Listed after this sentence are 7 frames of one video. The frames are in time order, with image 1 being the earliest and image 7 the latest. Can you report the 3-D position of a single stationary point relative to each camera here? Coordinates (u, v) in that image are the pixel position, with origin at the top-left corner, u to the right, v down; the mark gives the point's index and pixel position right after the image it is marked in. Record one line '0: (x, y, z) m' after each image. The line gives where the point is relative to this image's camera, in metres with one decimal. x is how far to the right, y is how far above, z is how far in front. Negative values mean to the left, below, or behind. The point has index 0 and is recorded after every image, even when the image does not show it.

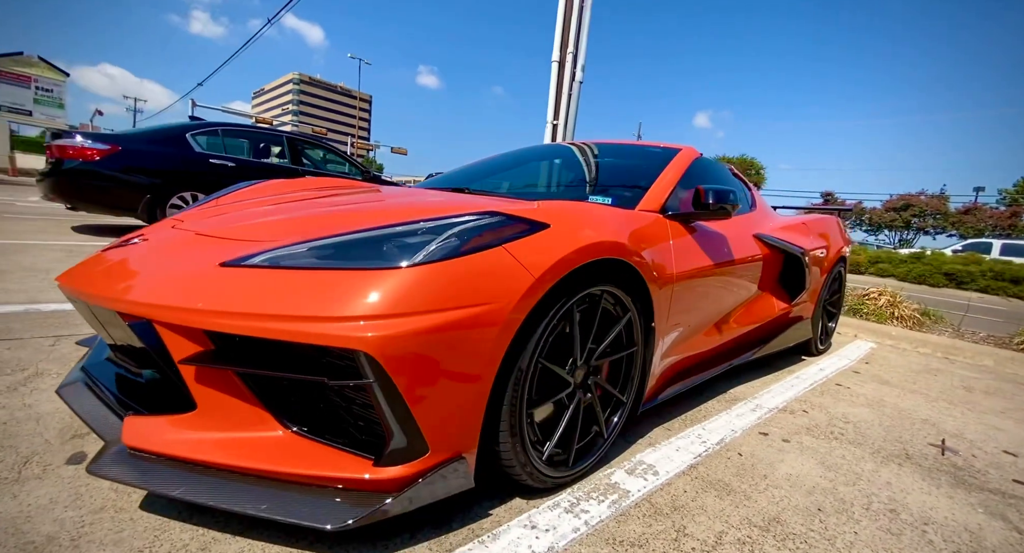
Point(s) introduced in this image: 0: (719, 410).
0: (+1.0, -0.6, +2.3) m
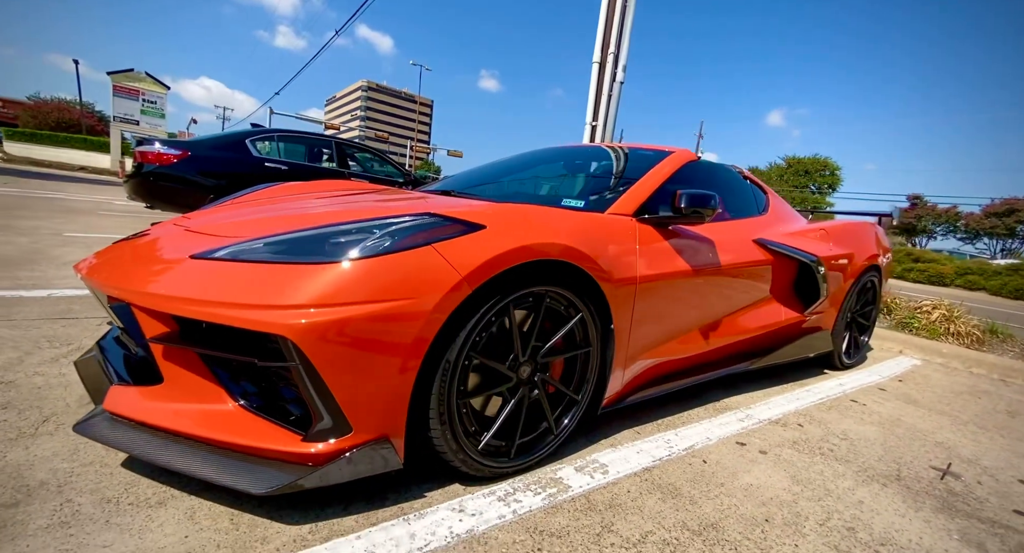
0: (+0.9, -0.6, +2.2) m
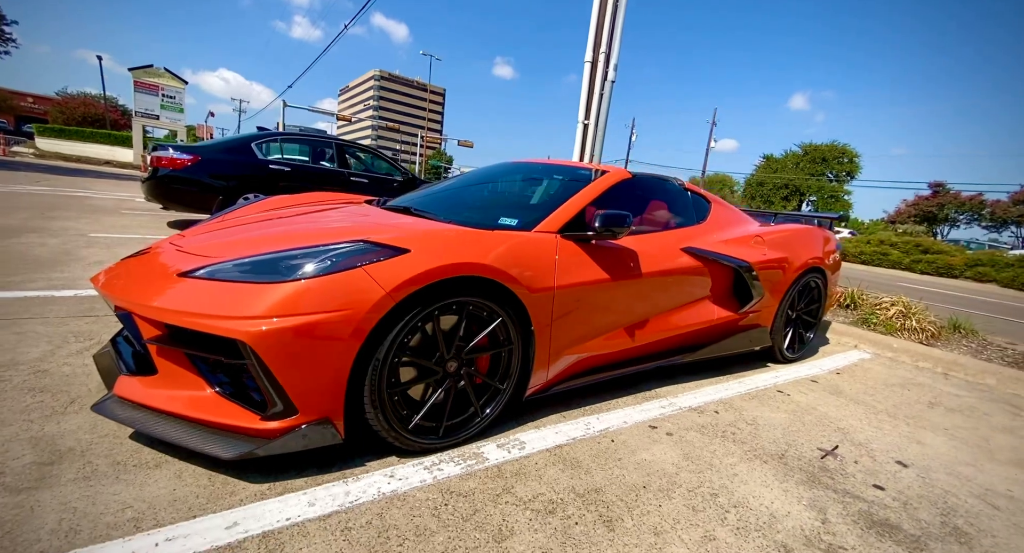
0: (+0.6, -0.7, +2.6) m
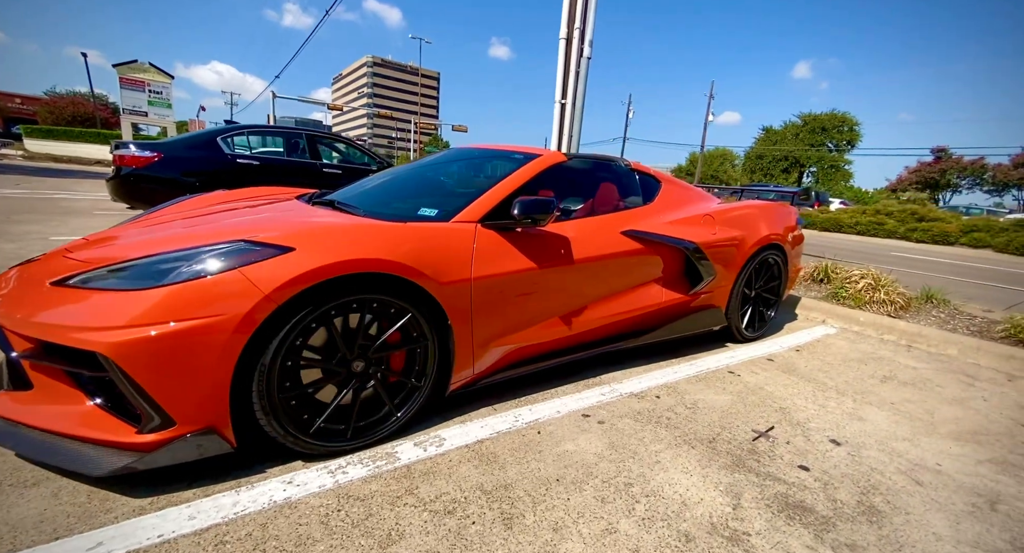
0: (+0.3, -0.6, +2.5) m
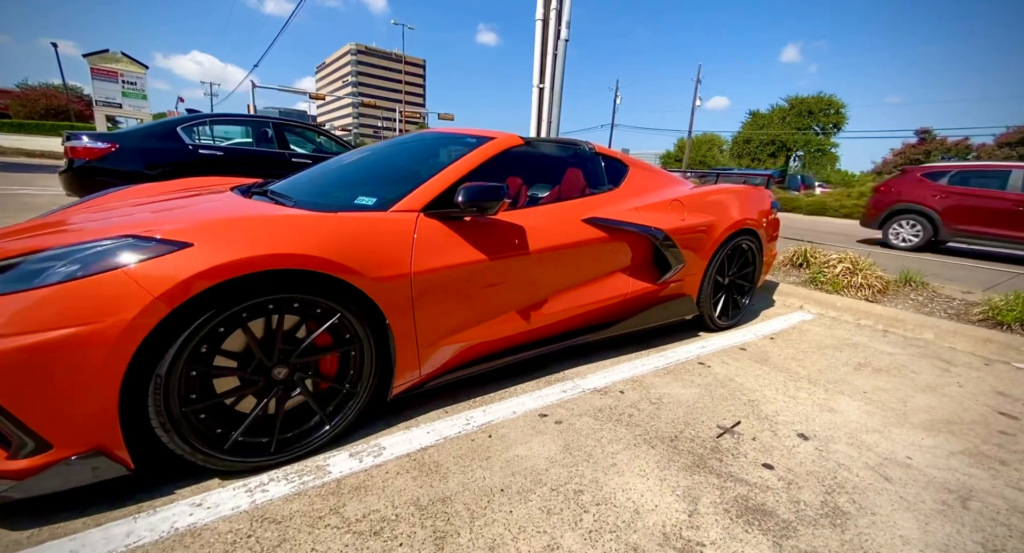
0: (+0.1, -0.6, +2.4) m
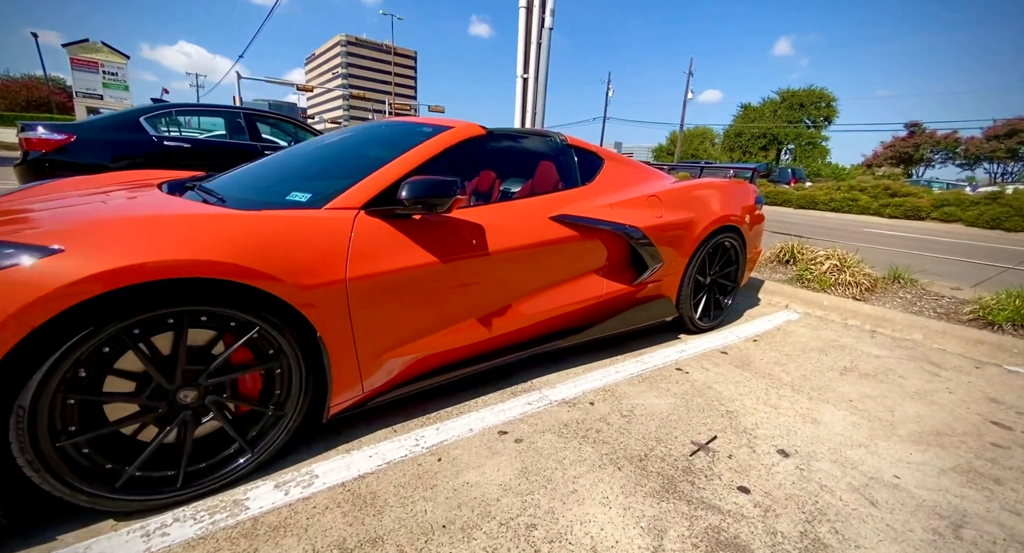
0: (-0.1, -0.6, +2.2) m
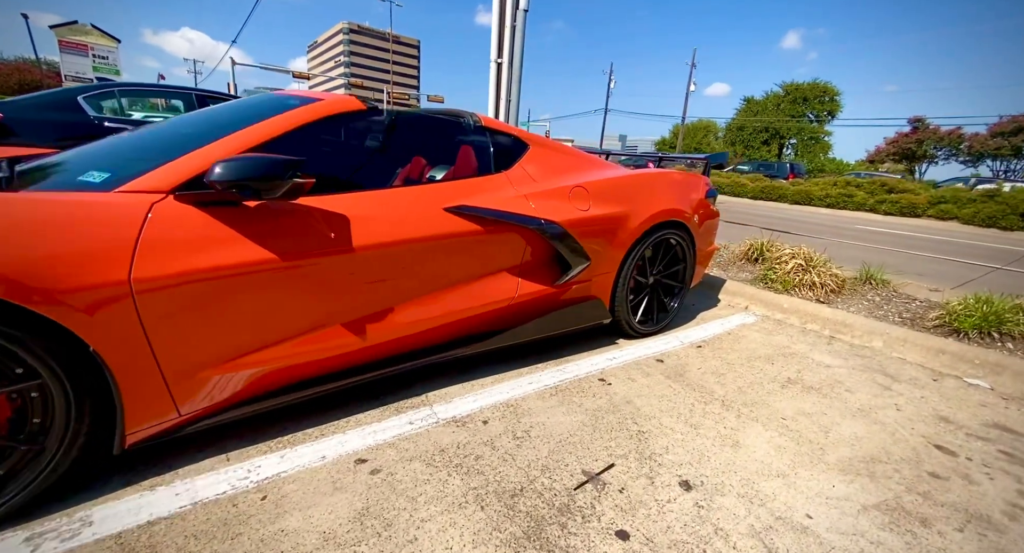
0: (-0.6, -0.6, +1.9) m
